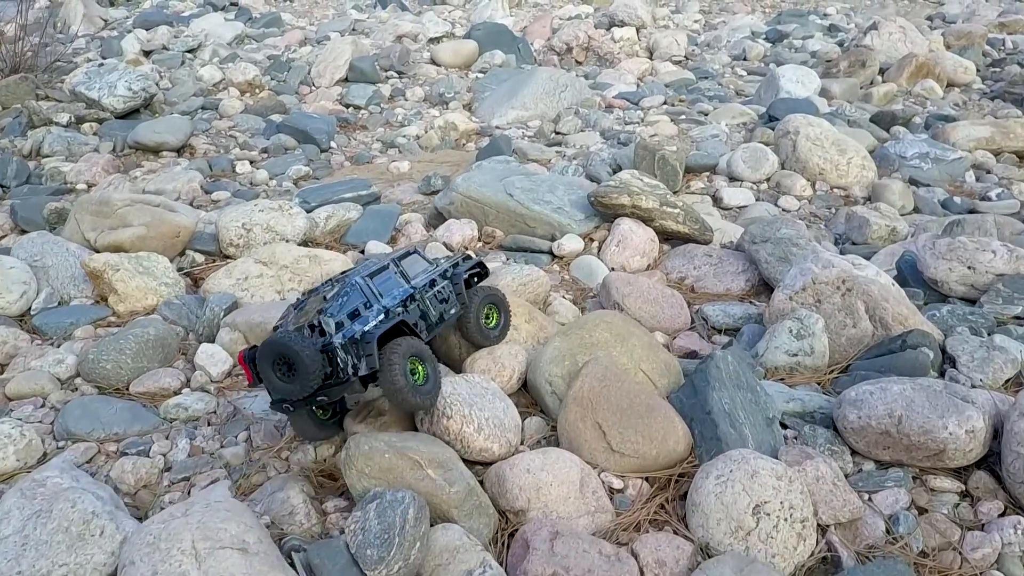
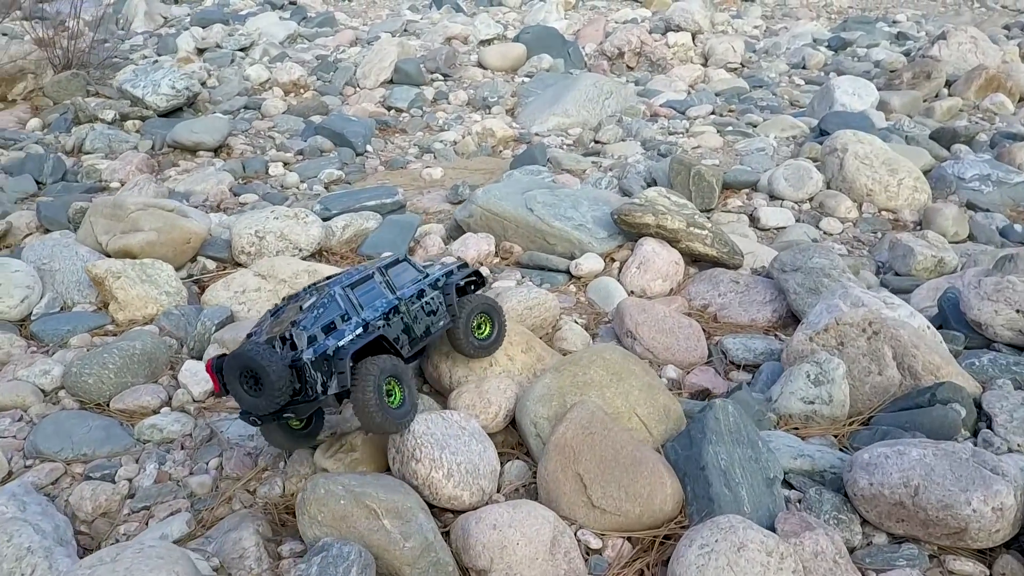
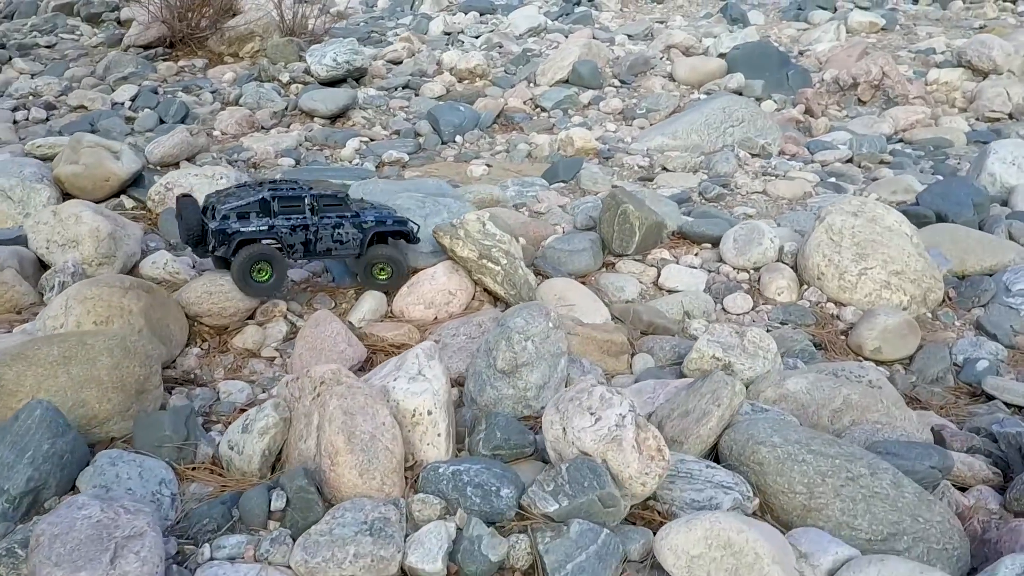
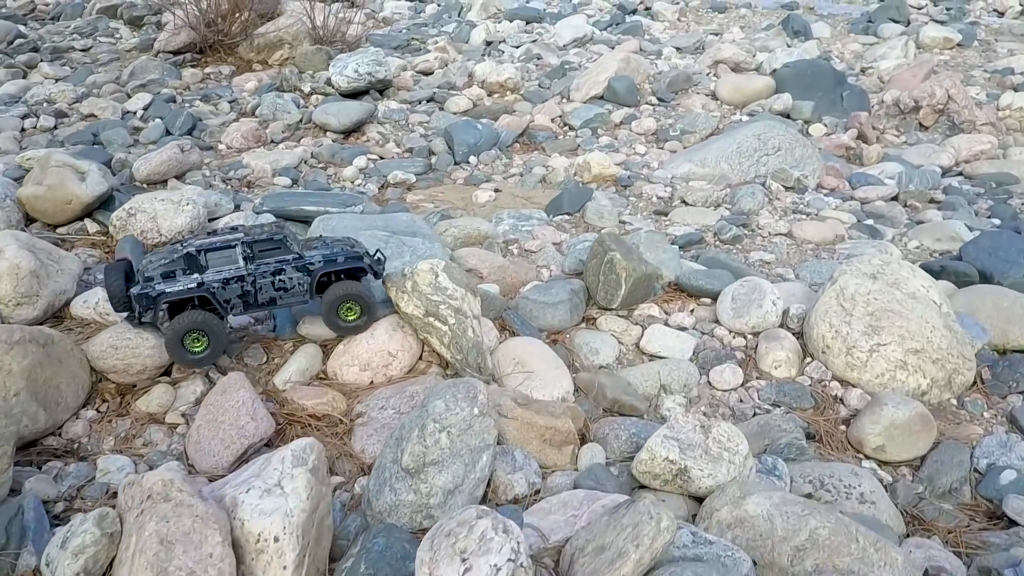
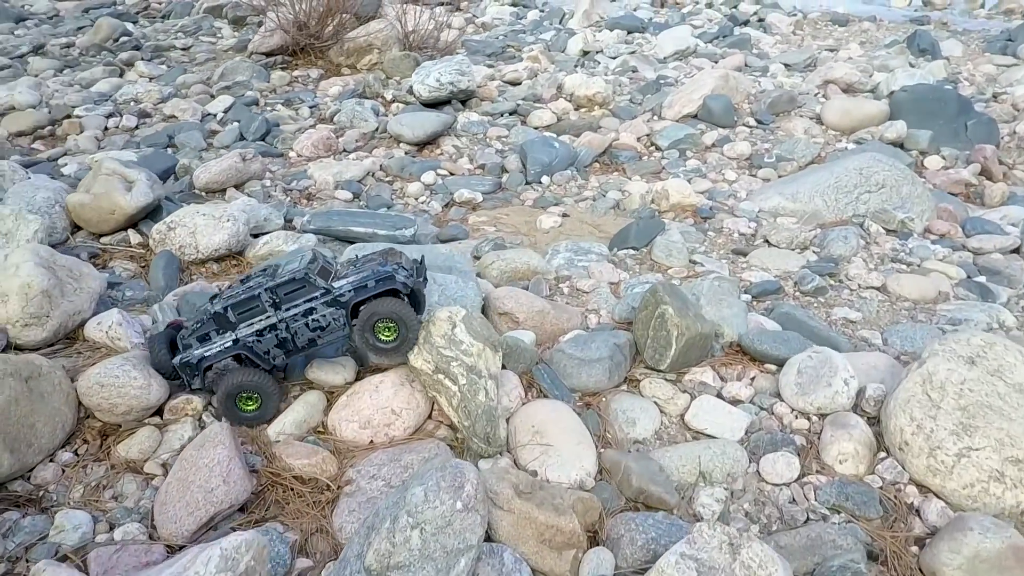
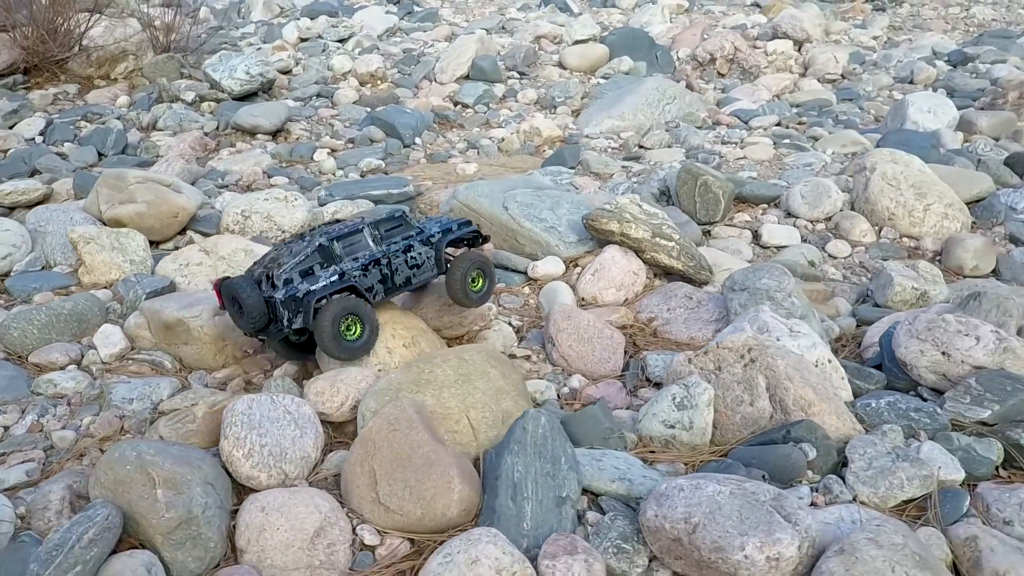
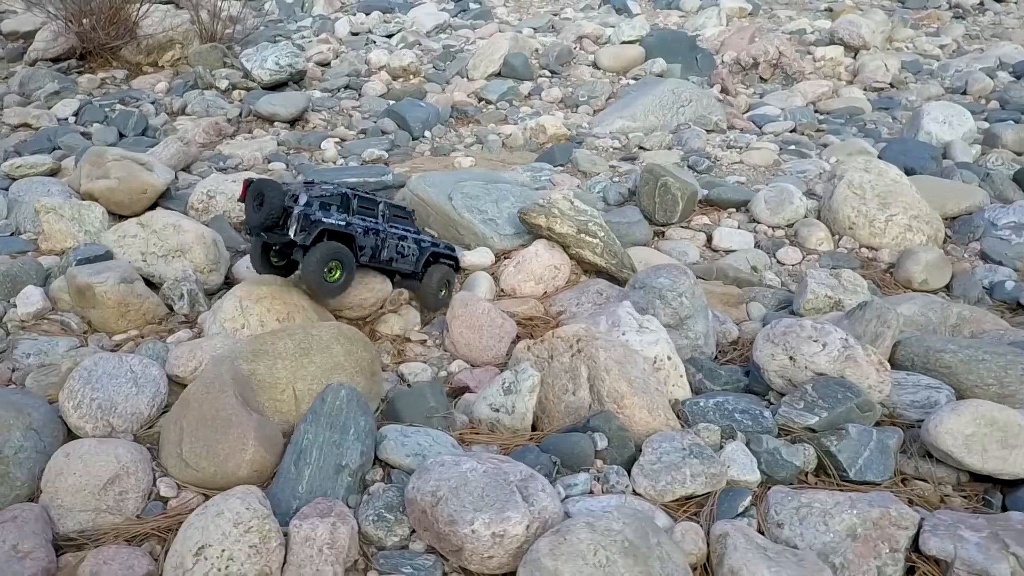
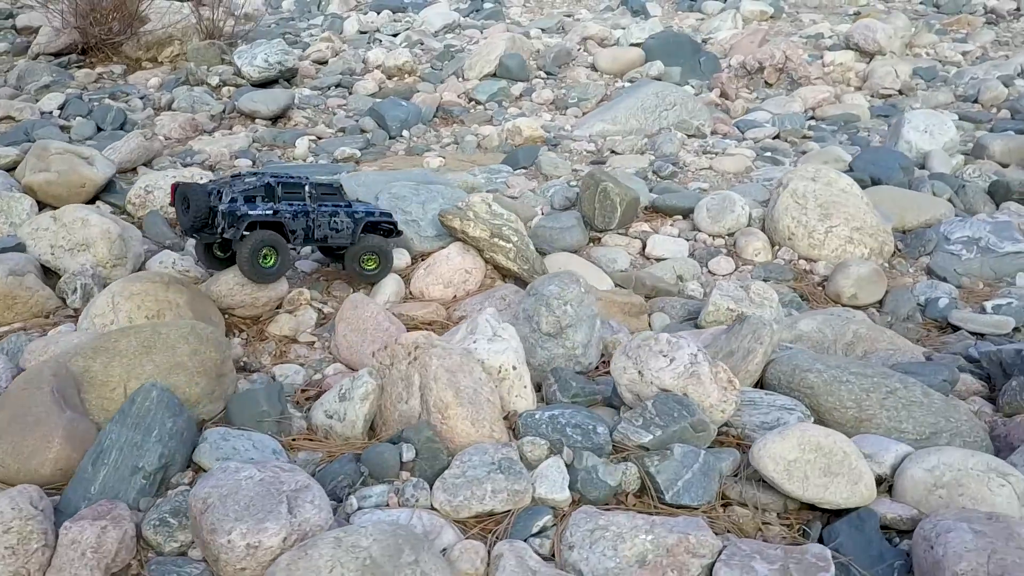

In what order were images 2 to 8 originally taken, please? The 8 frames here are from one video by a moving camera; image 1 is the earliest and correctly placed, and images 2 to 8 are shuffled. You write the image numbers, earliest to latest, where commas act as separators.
2, 6, 7, 8, 3, 4, 5
